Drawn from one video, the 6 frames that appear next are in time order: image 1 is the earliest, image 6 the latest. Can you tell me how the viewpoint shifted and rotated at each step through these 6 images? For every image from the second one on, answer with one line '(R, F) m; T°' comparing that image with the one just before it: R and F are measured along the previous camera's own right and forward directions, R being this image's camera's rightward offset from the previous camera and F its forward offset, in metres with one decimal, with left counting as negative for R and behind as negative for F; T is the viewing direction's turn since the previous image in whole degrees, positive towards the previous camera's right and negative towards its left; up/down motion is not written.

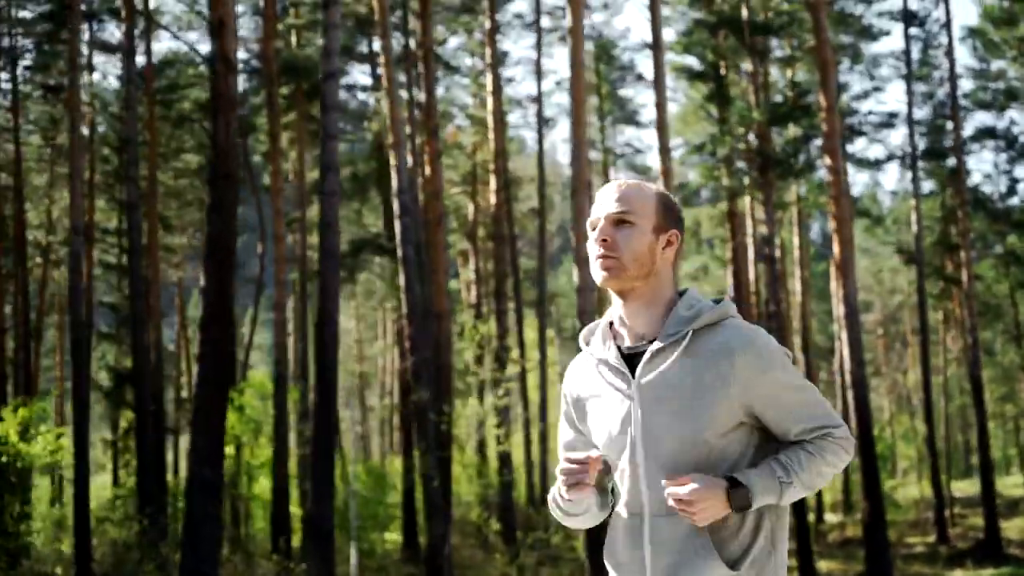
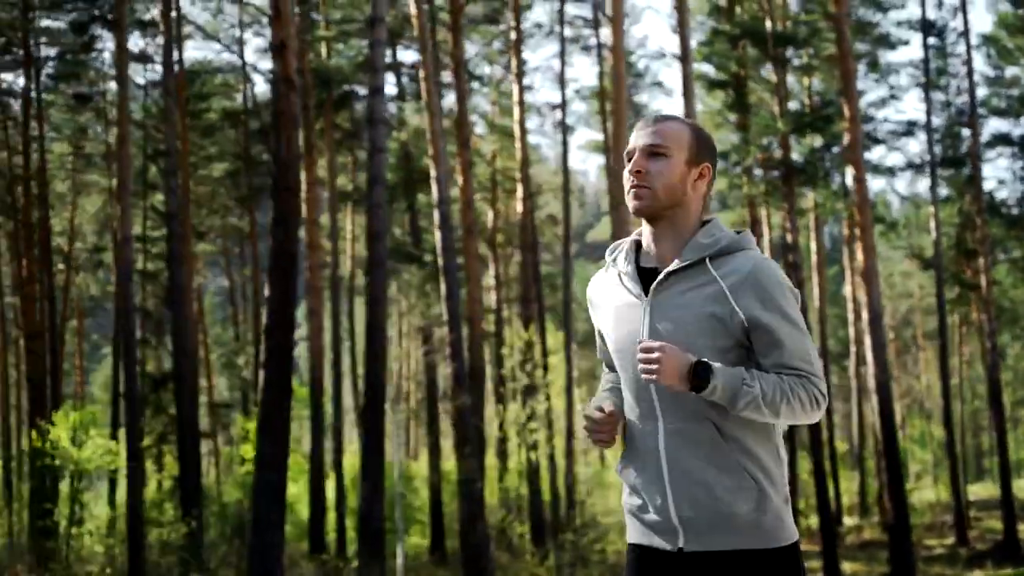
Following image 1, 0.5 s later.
(-0.4, -0.4) m; 0°
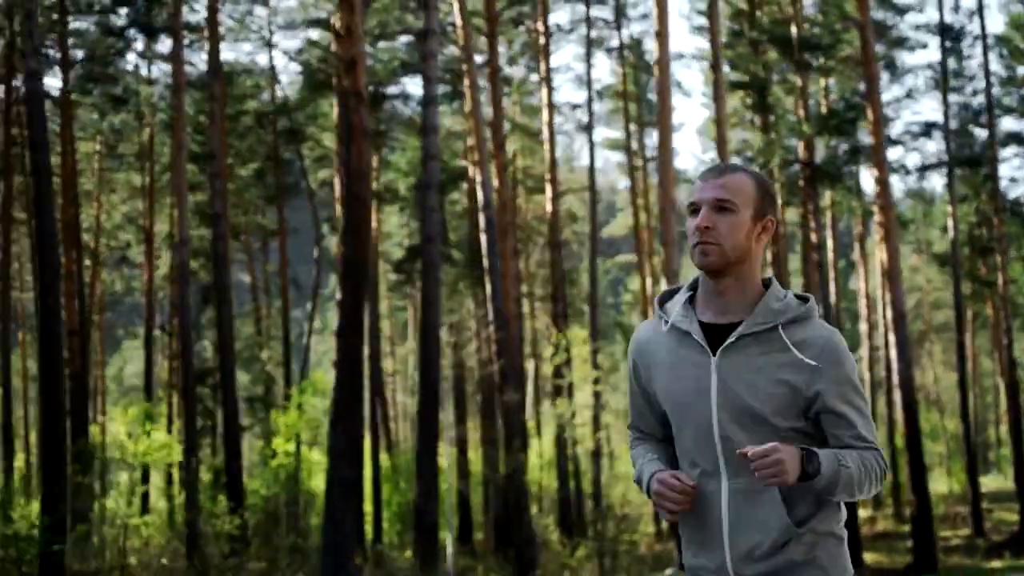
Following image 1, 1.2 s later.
(-0.5, -0.6) m; 0°
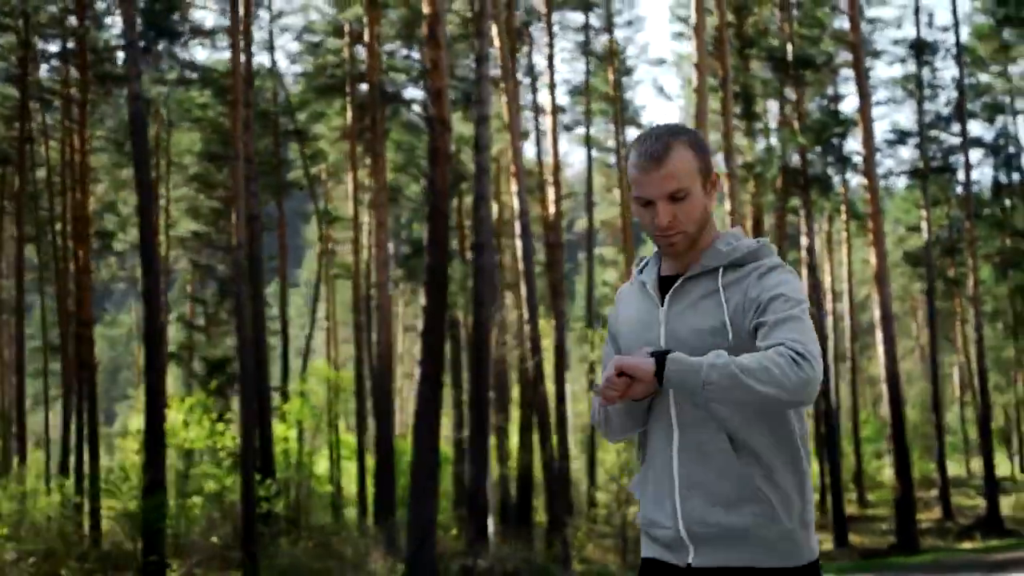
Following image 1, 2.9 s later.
(-1.3, -1.3) m; +3°
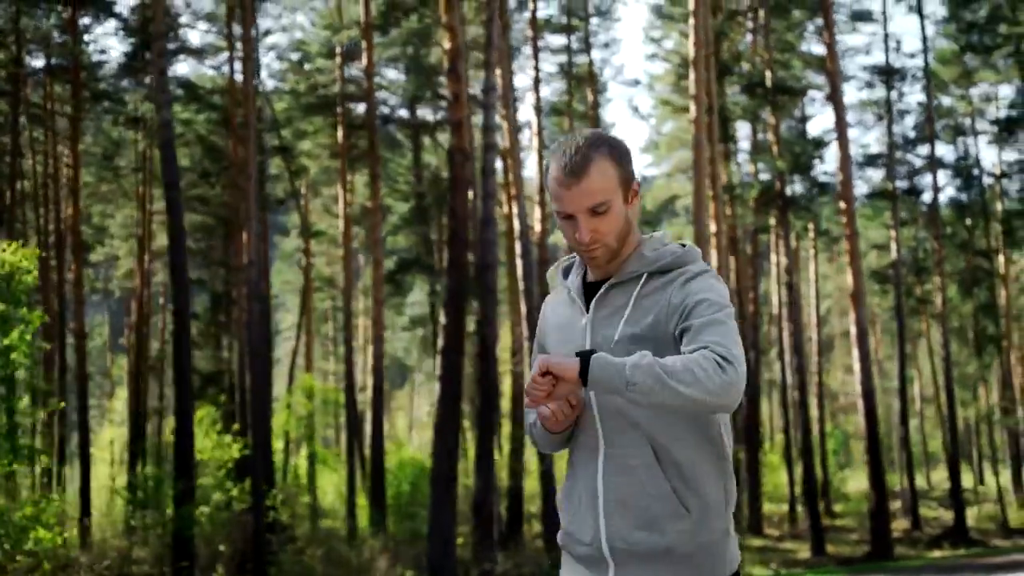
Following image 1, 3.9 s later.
(-0.7, -0.7) m; +2°
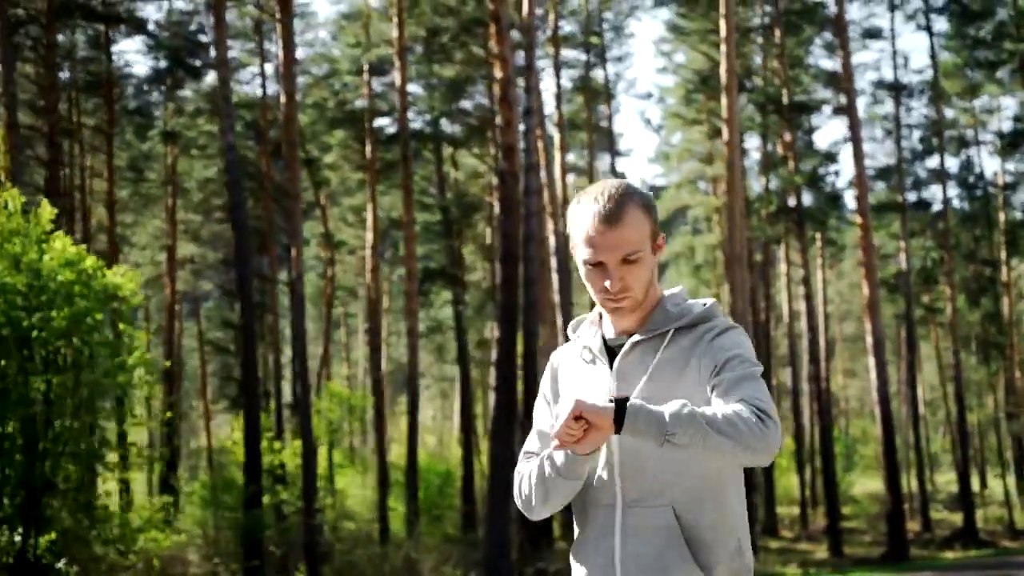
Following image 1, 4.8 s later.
(-0.7, -0.8) m; 0°
